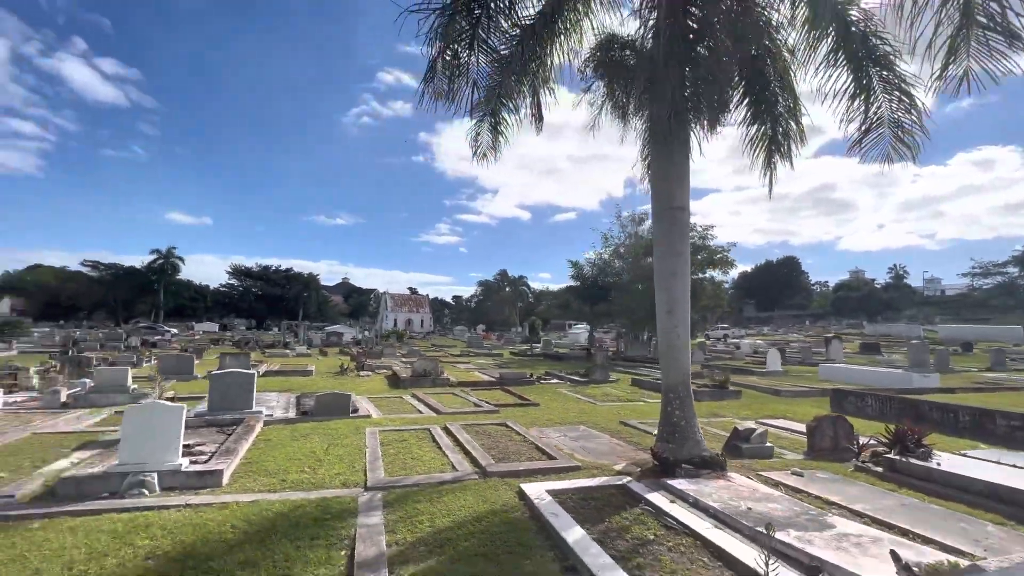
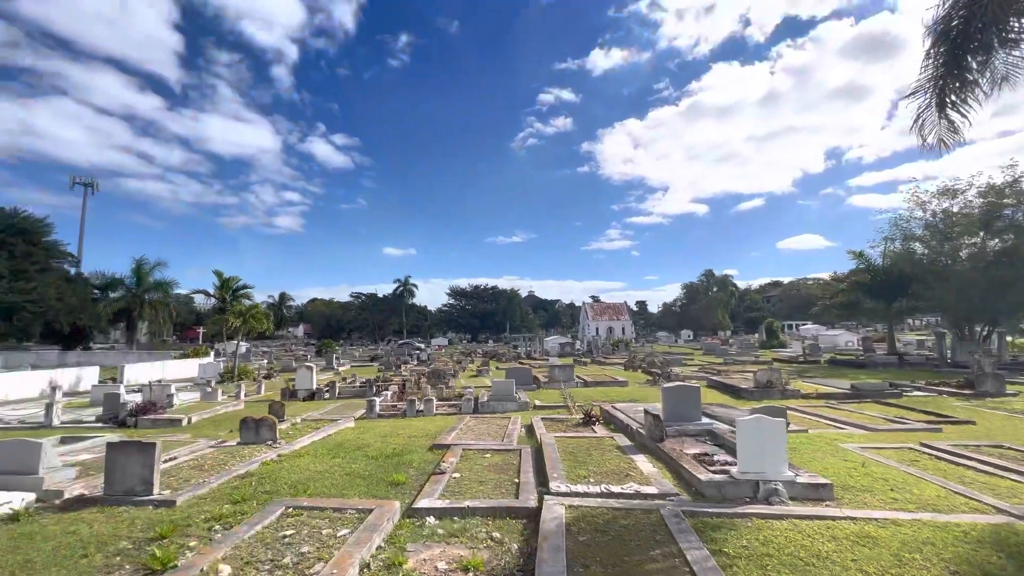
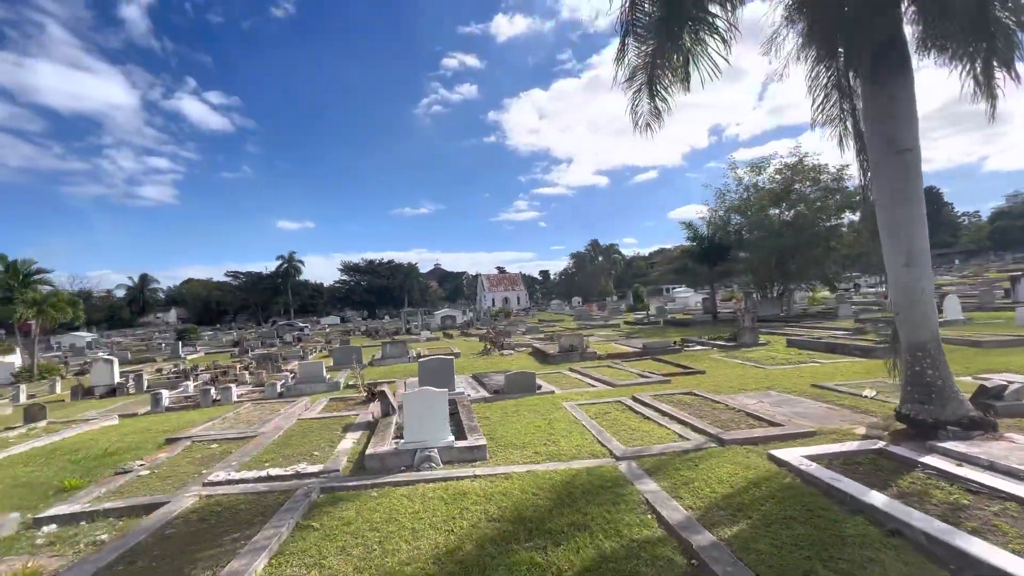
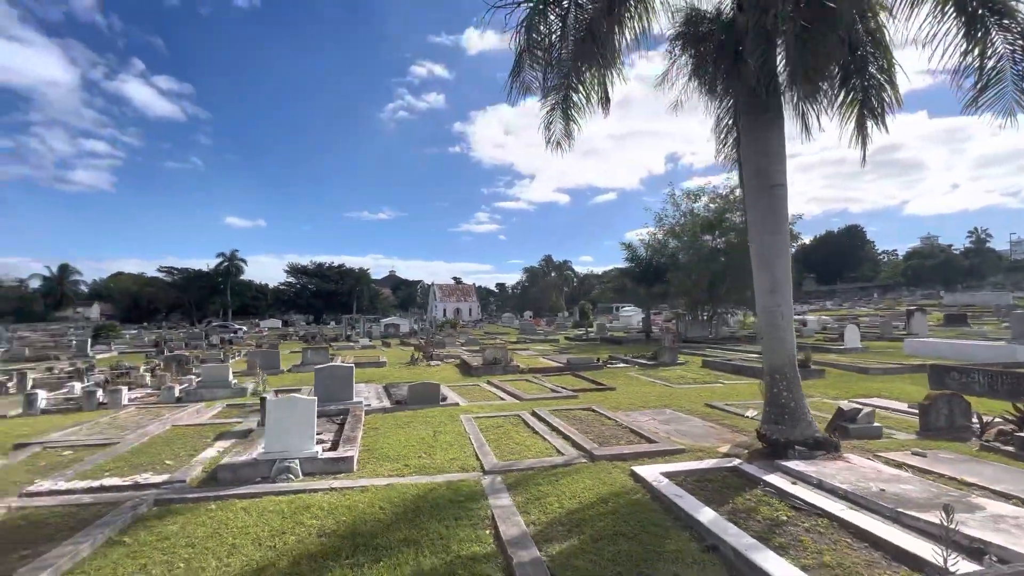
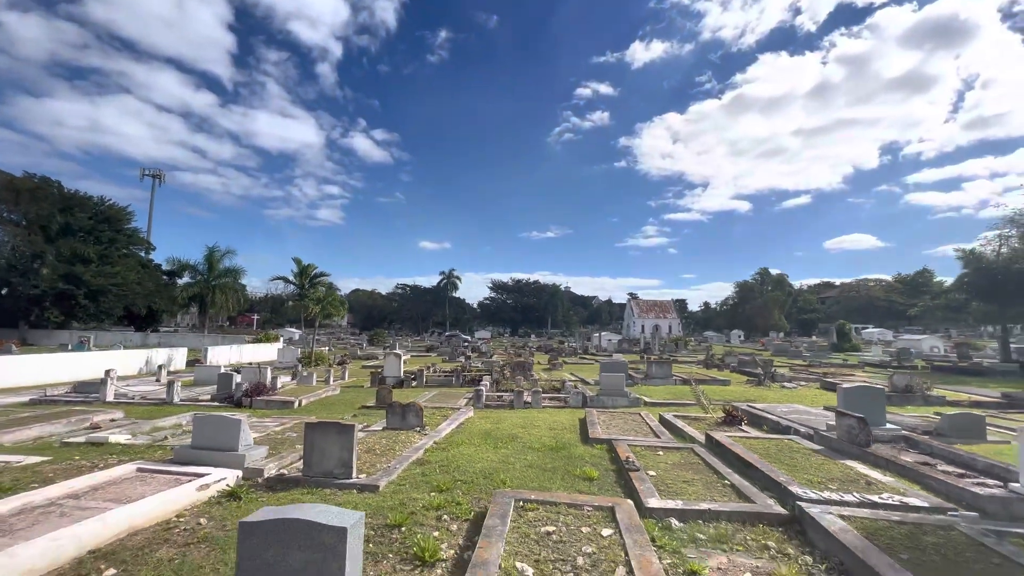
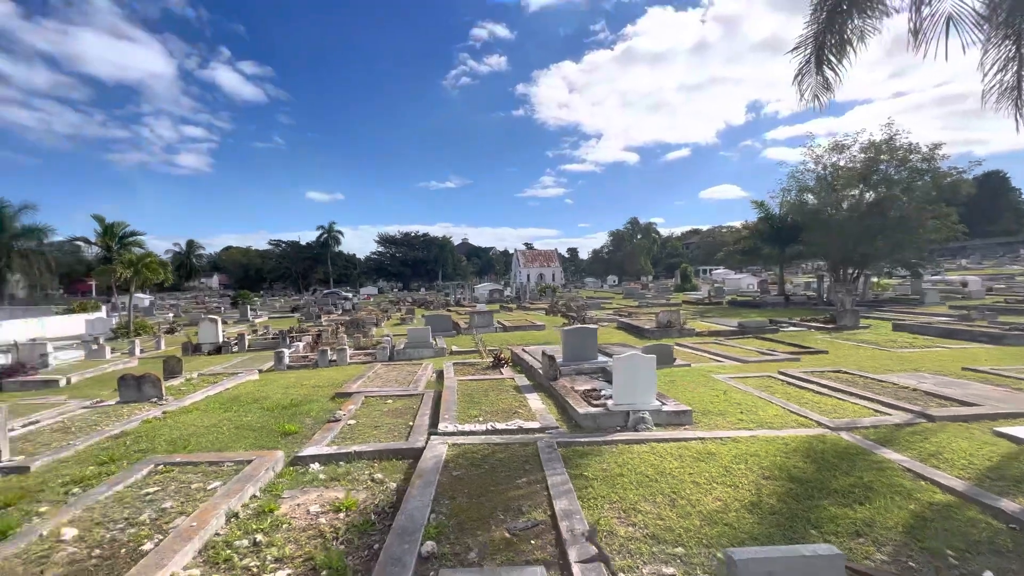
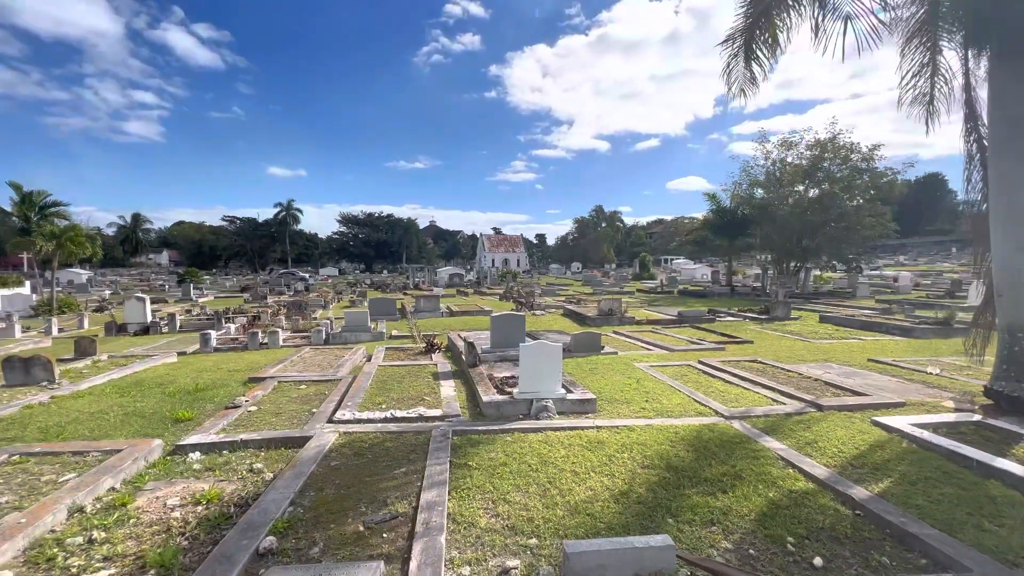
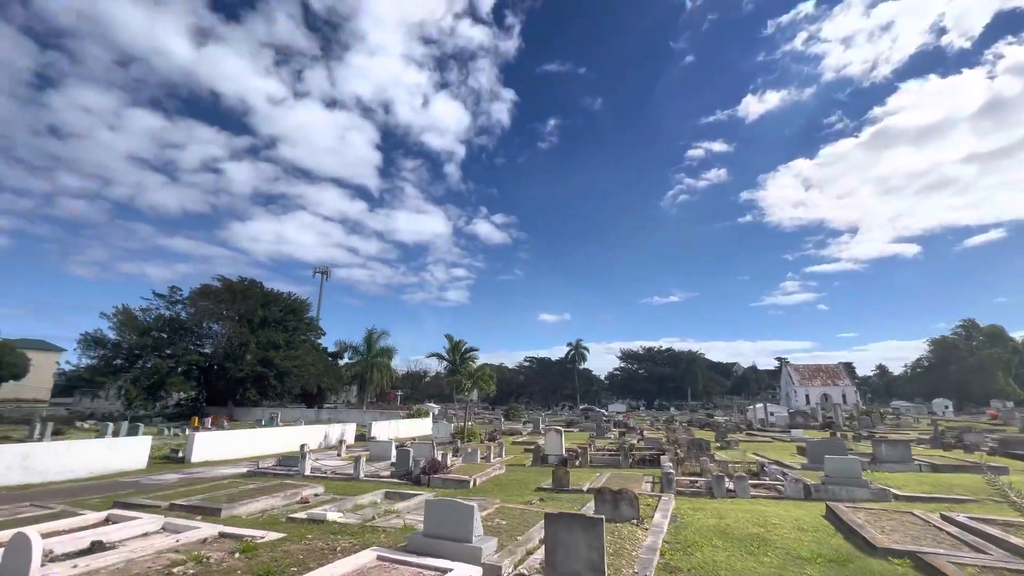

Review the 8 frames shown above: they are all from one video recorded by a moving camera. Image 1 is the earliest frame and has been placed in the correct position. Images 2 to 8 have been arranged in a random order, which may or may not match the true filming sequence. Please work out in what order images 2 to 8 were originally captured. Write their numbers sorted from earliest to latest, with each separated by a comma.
4, 3, 7, 6, 2, 5, 8
